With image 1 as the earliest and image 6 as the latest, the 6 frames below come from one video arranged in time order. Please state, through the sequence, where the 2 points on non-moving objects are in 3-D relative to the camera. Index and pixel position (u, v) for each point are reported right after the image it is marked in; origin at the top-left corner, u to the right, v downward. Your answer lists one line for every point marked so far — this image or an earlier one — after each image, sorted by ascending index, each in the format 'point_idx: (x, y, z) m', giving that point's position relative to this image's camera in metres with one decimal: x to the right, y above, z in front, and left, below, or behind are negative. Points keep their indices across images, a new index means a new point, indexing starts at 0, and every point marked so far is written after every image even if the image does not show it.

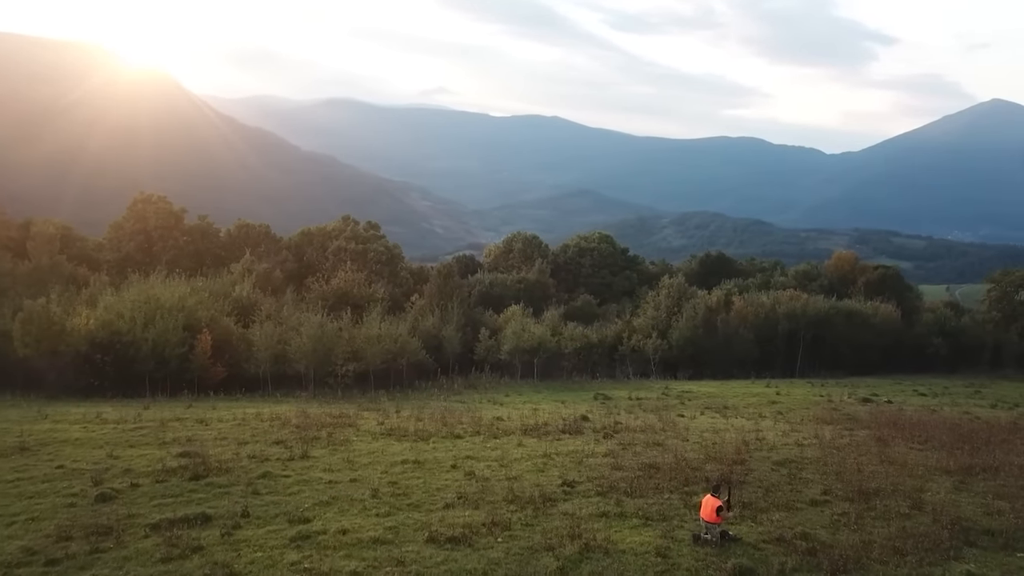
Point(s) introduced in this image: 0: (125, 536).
0: (-11.1, -7.1, +20.0) m
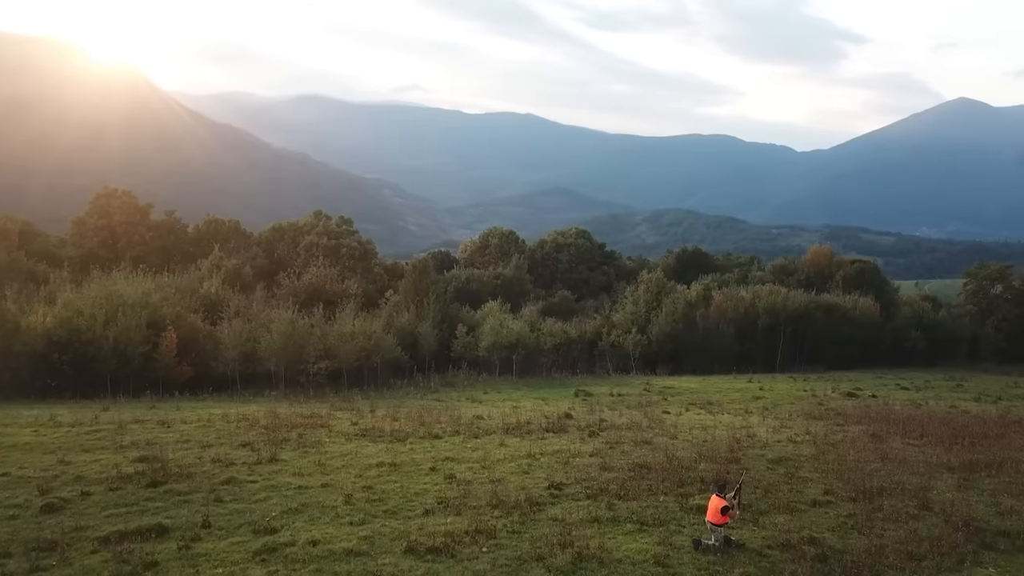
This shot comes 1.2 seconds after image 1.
0: (-11.4, -6.8, +18.1) m
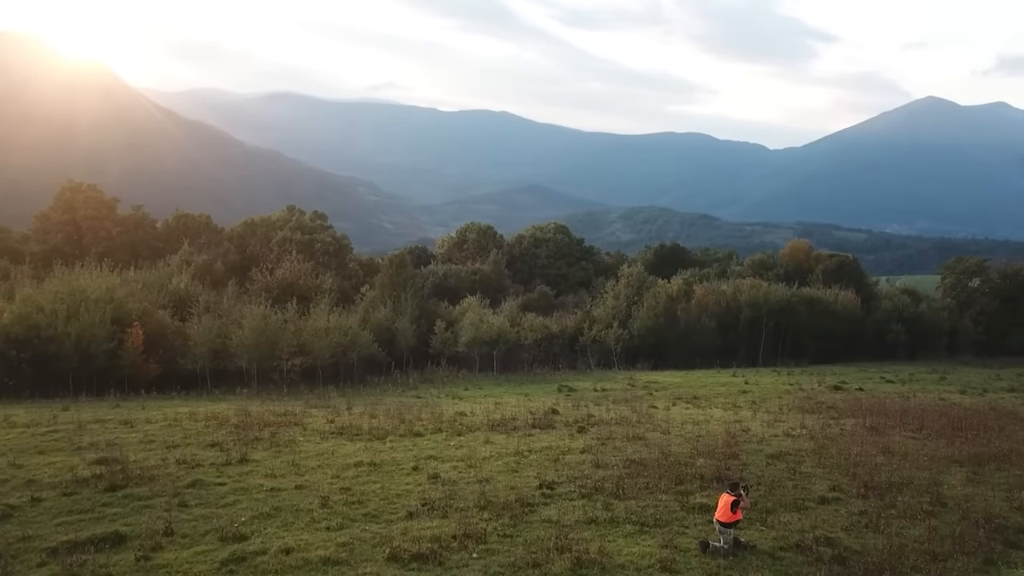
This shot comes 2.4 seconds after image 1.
0: (-11.6, -6.5, +16.3) m
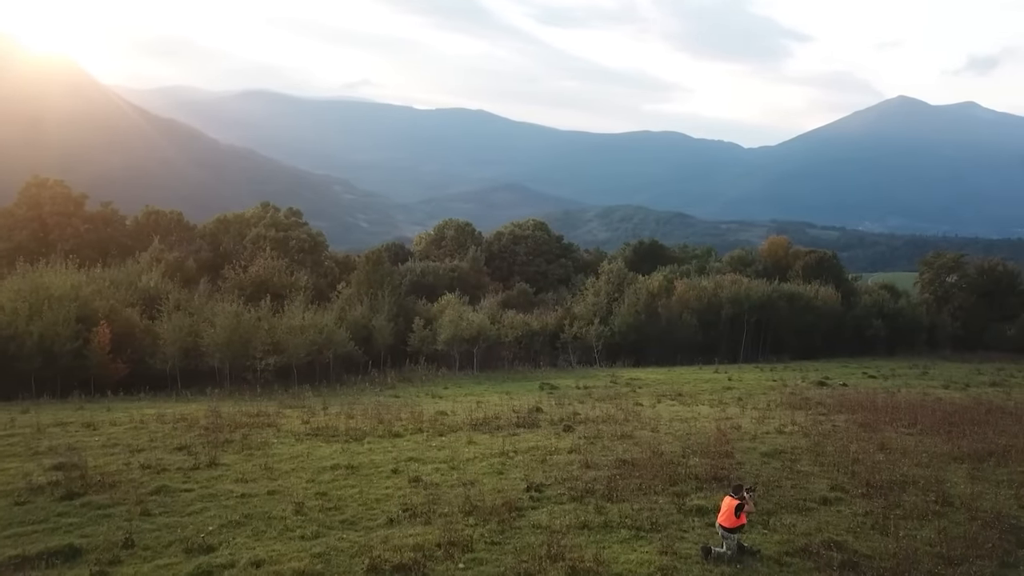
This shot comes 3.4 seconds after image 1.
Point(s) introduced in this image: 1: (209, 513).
0: (-11.9, -6.3, +14.9) m
1: (-8.3, -6.2, +19.3) m
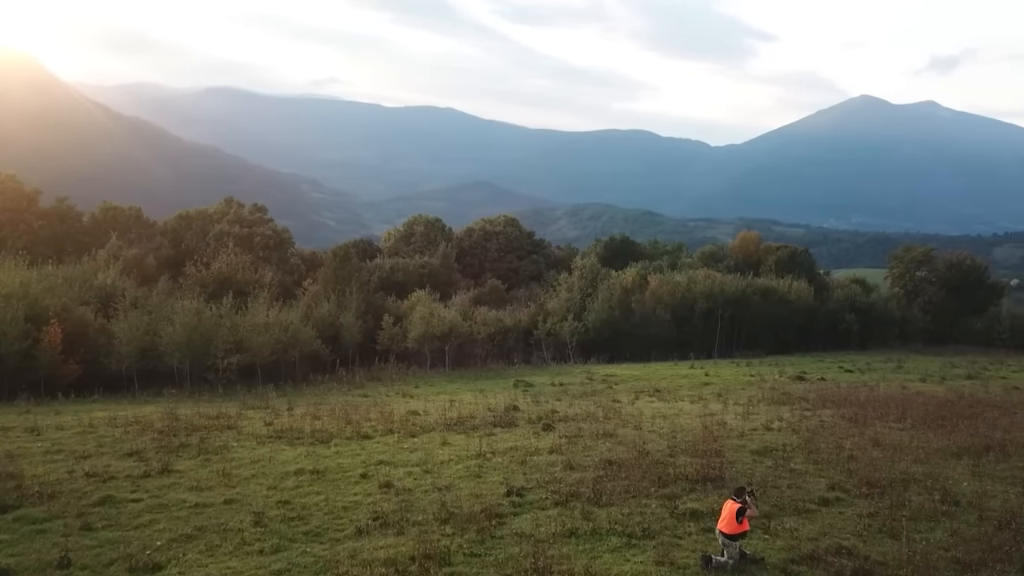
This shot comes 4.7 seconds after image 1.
0: (-12.2, -6.1, +13.0) m
1: (-8.9, -5.9, +17.5) m
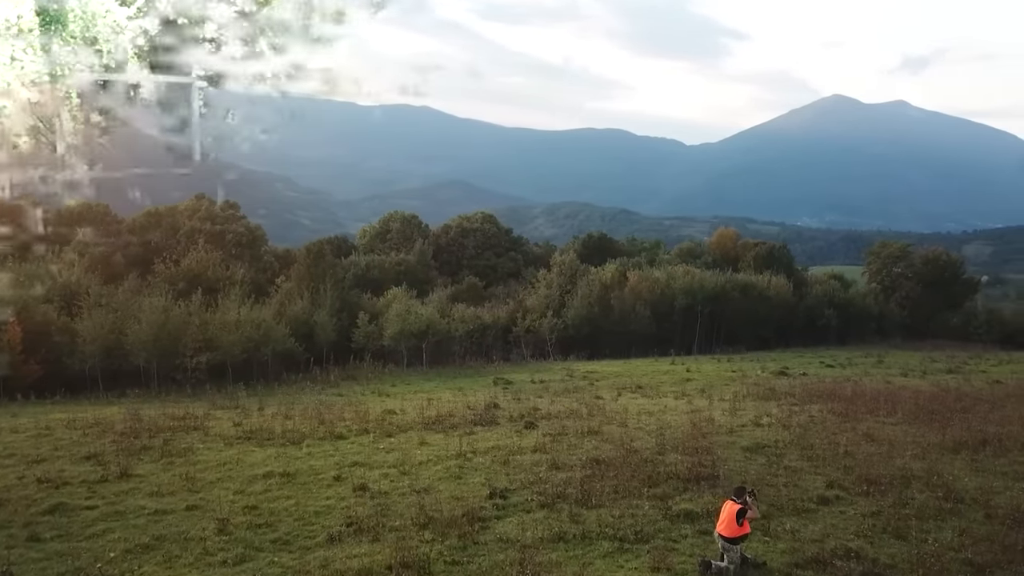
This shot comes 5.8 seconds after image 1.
0: (-12.4, -5.9, +11.5) m
1: (-9.2, -5.7, +16.2) m
